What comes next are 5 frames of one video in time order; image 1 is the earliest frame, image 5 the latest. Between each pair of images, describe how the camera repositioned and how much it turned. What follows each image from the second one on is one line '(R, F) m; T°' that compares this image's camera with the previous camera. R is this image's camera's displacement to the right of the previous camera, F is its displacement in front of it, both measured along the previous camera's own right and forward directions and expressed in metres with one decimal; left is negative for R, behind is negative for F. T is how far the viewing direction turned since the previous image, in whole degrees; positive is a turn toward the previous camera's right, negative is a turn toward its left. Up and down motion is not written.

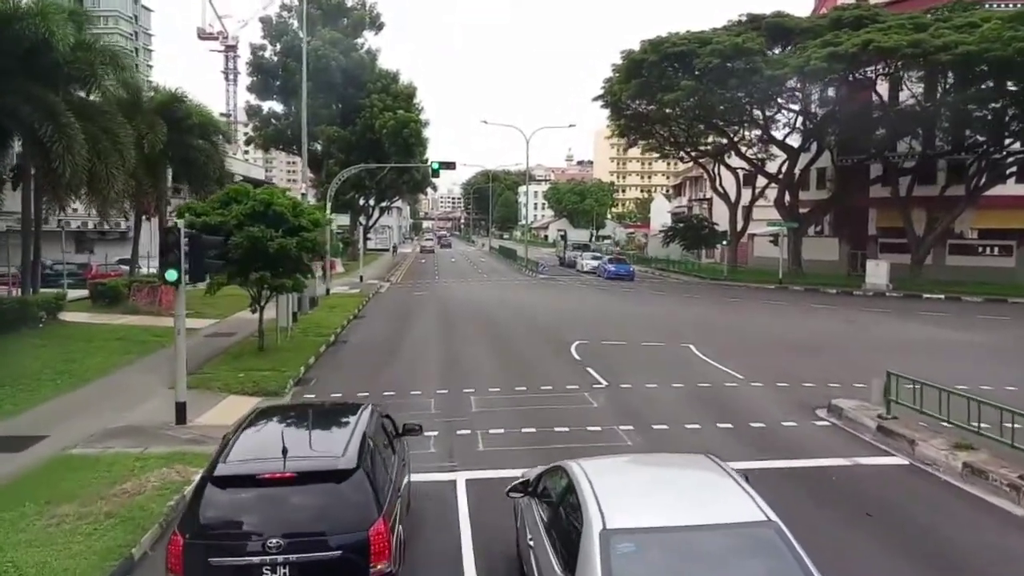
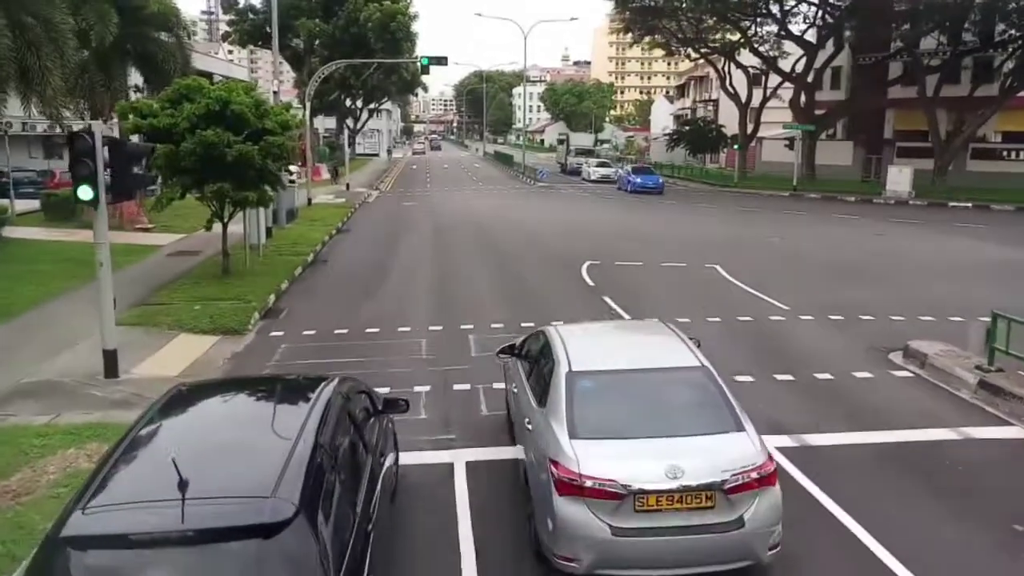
(-0.2, +2.5) m; 0°
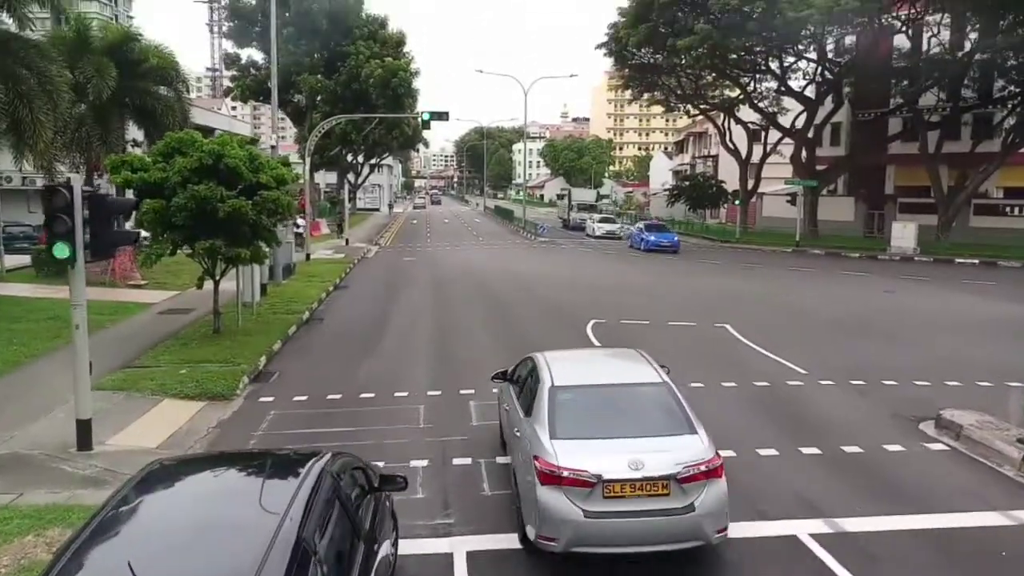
(-0.1, +0.6) m; 0°
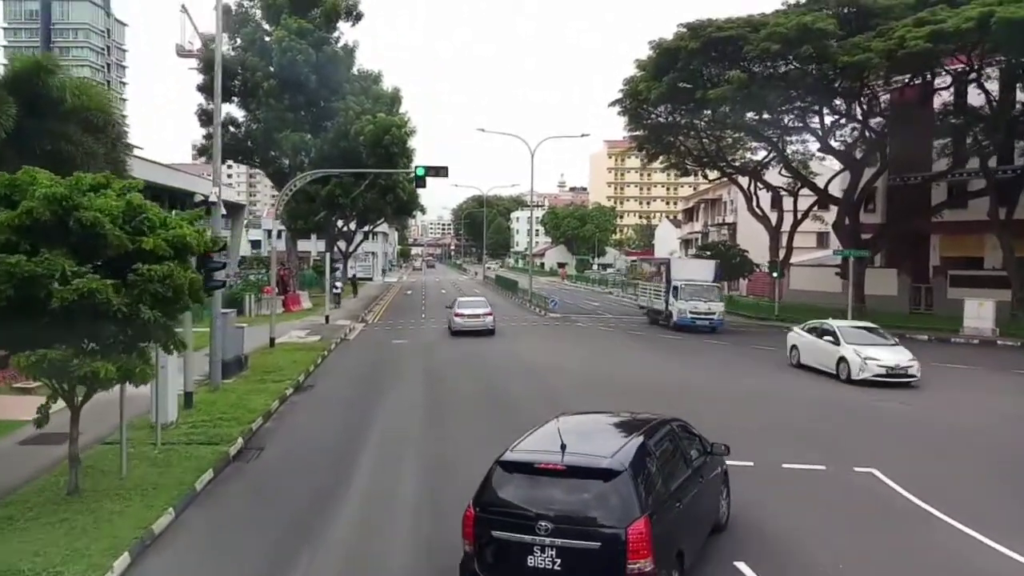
(-0.5, +6.0) m; 0°
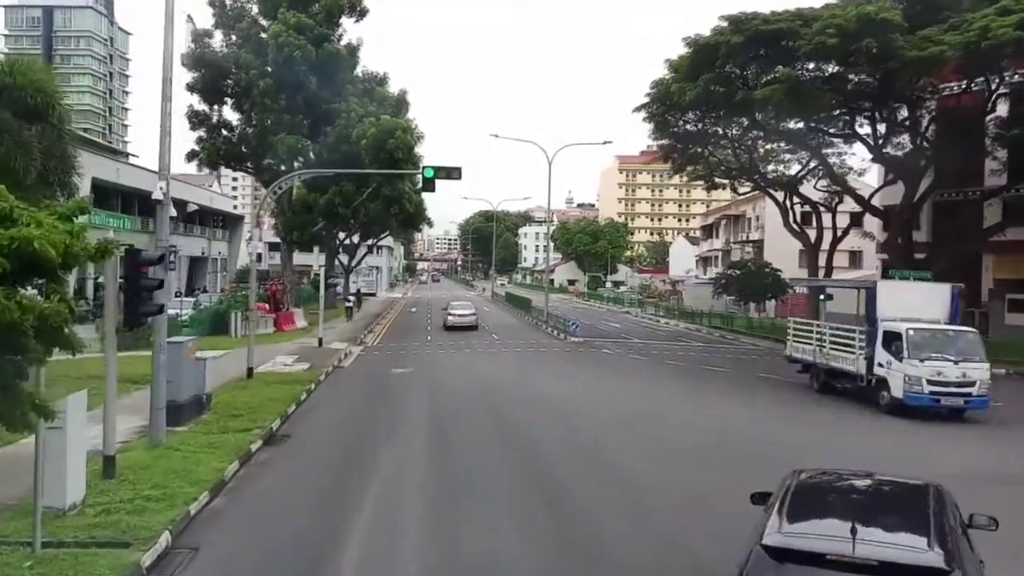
(-0.4, +4.1) m; 0°
